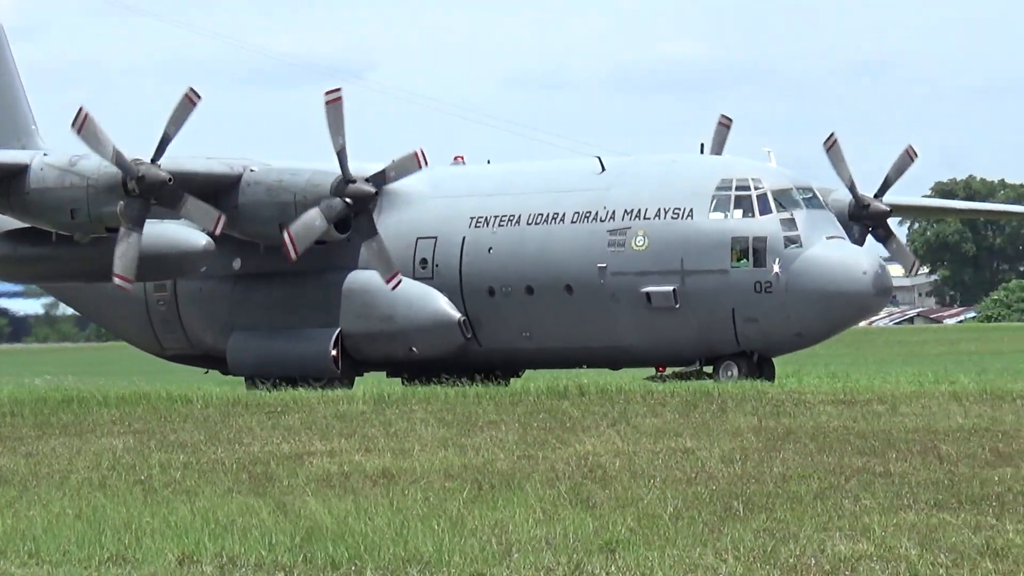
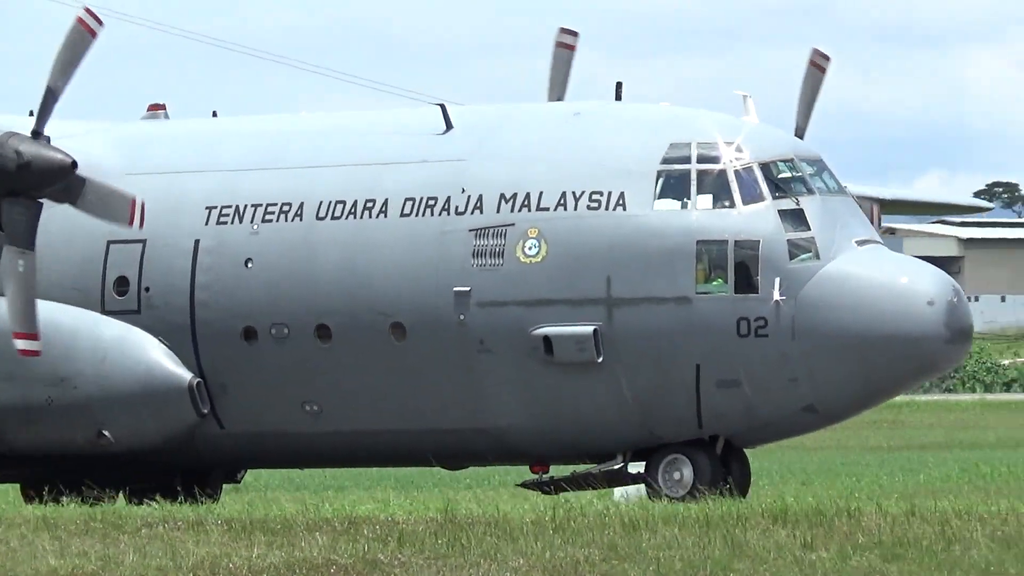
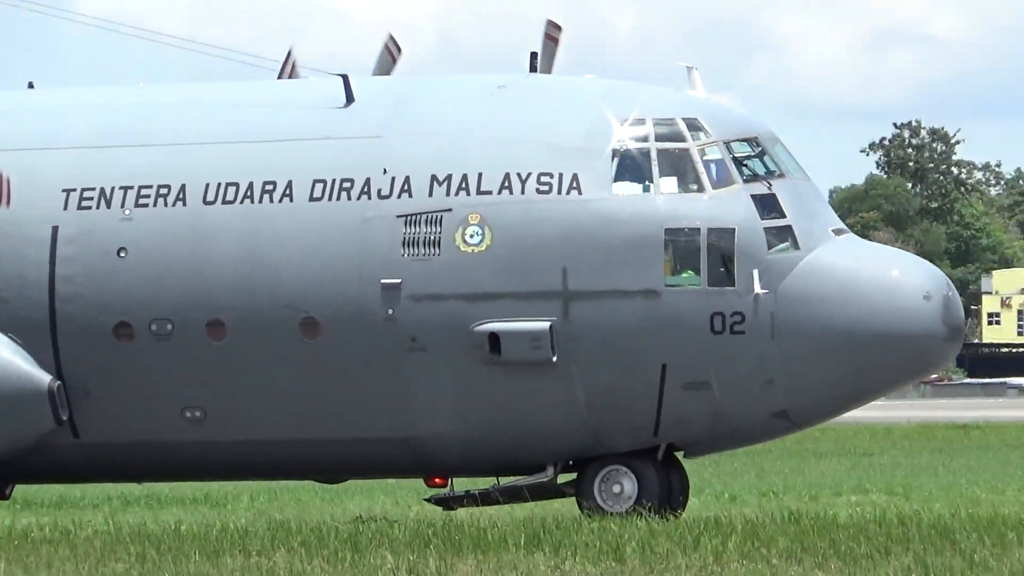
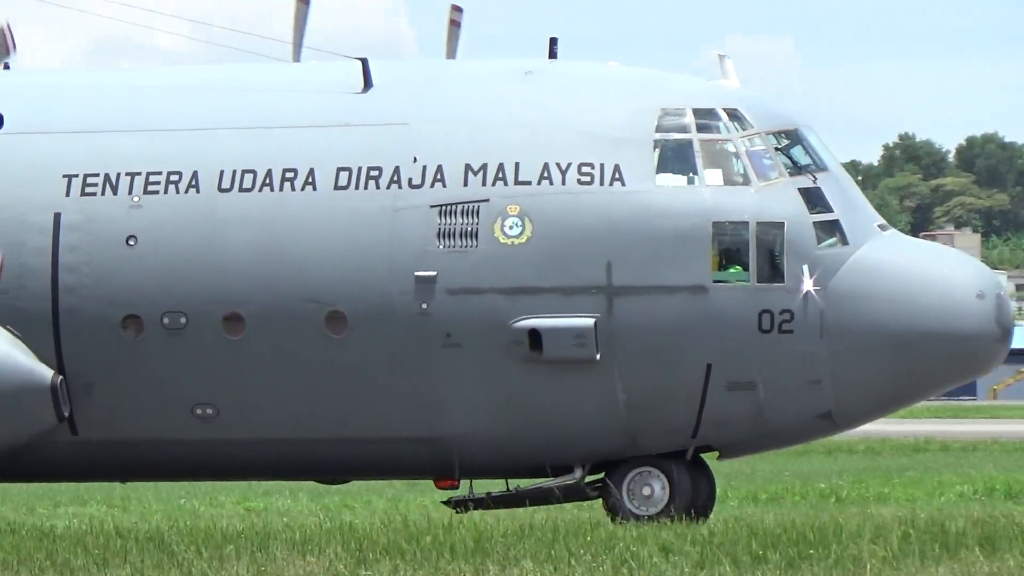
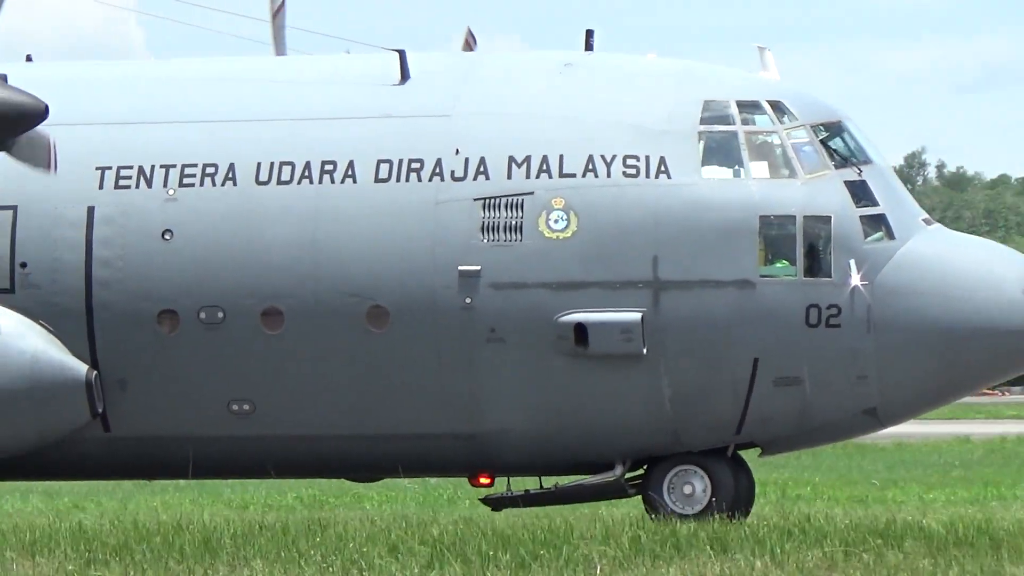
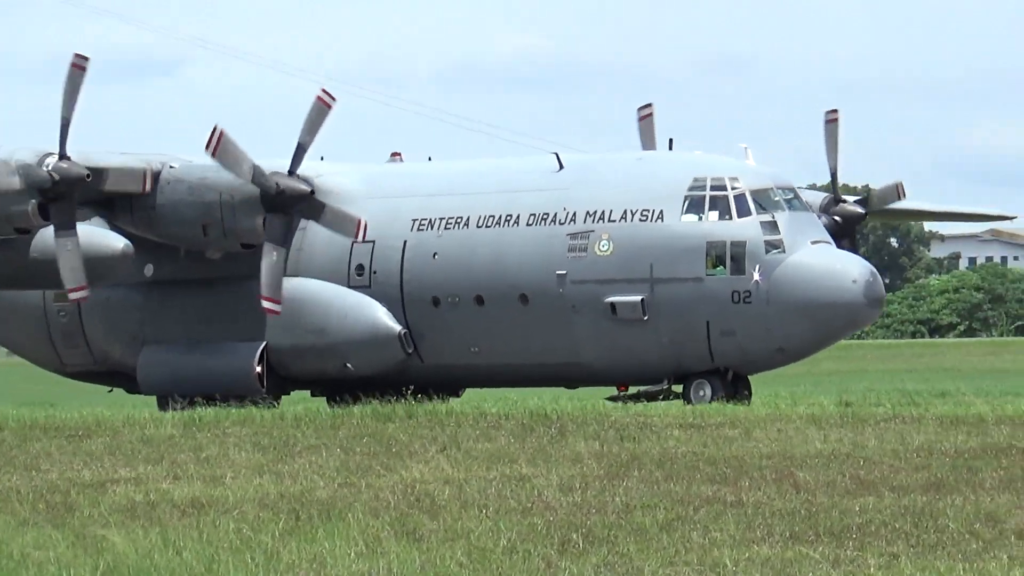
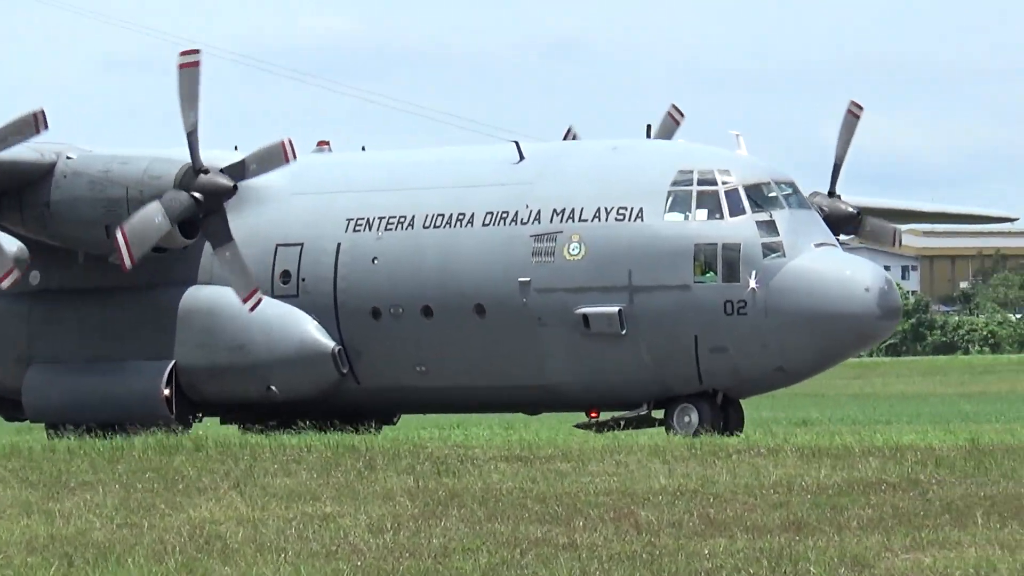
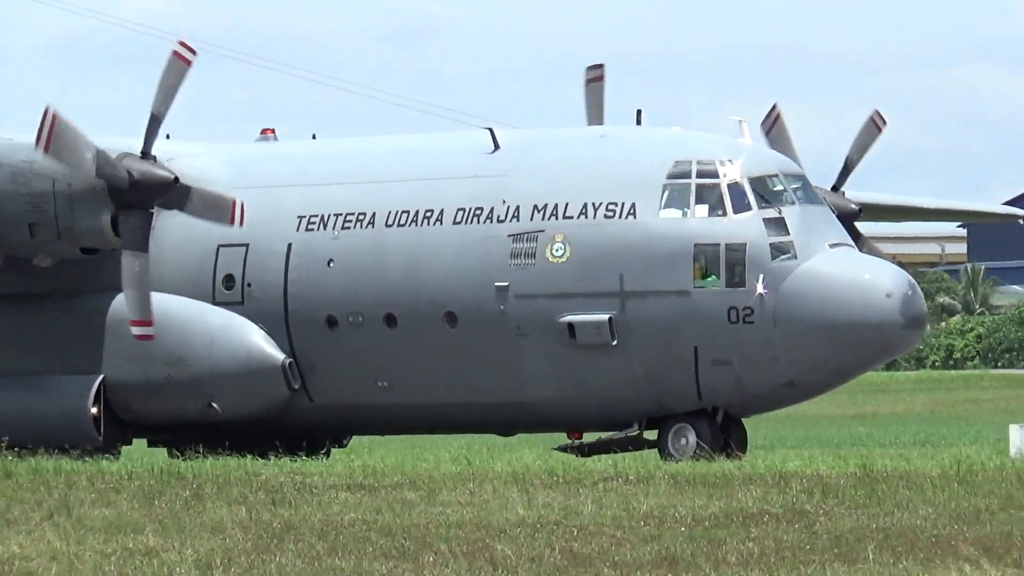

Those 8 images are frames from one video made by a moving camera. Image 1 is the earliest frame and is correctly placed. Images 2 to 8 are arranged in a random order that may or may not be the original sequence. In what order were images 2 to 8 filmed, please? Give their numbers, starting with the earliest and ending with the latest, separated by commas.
6, 7, 8, 2, 3, 4, 5
